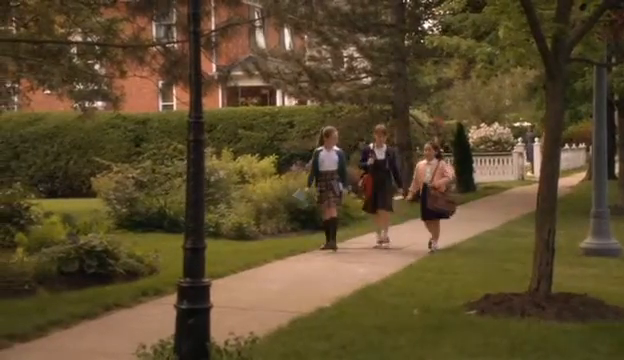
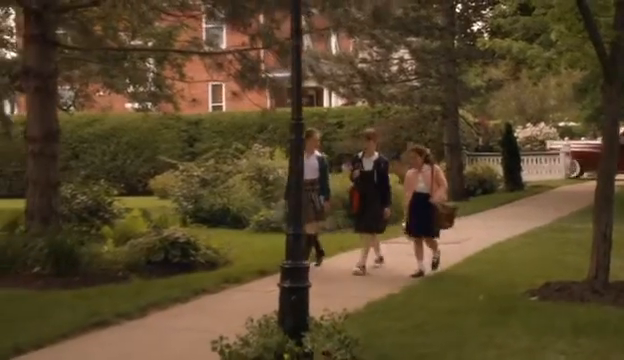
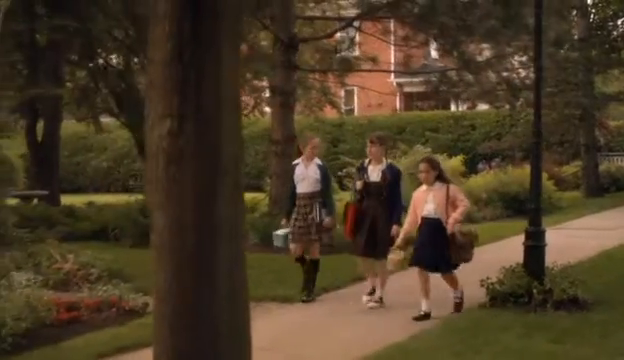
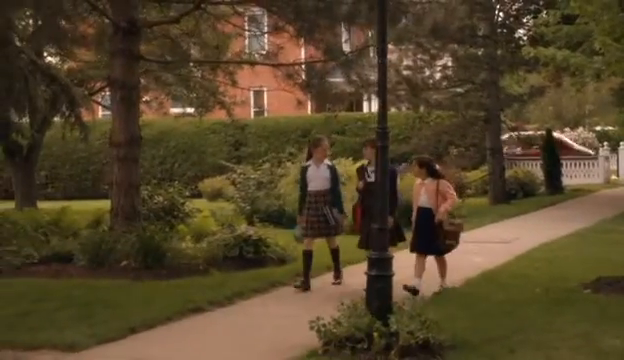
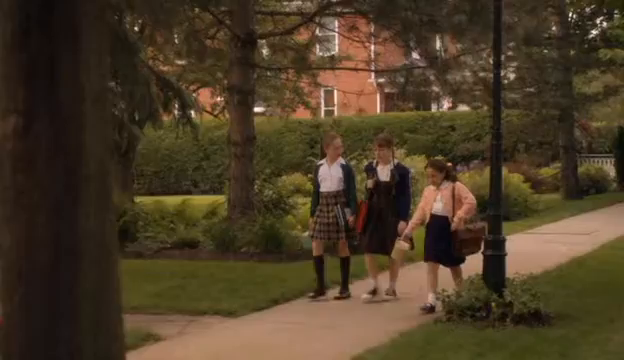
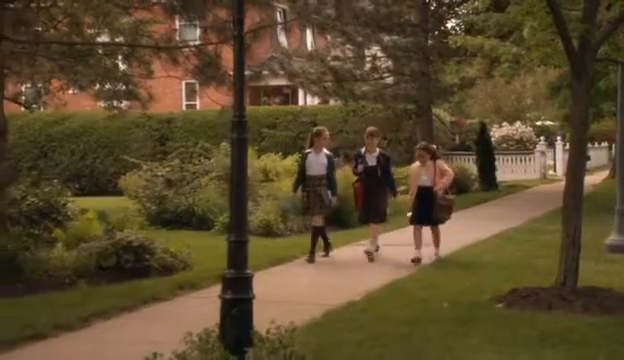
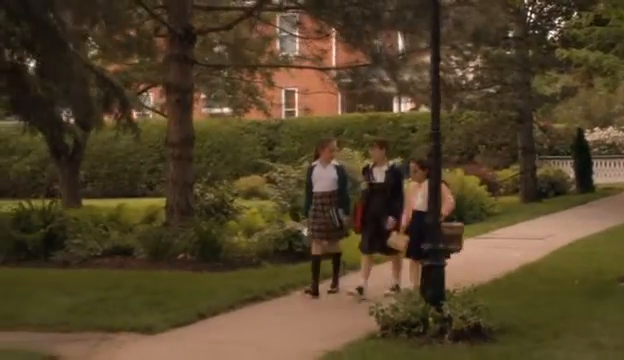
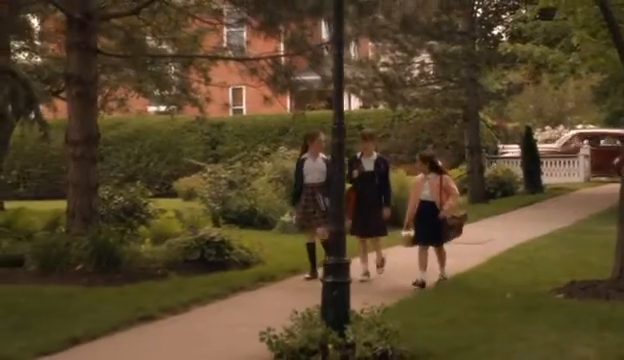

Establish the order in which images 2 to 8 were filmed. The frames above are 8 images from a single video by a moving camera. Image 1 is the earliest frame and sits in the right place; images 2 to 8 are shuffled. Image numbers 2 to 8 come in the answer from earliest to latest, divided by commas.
6, 2, 8, 4, 7, 5, 3
